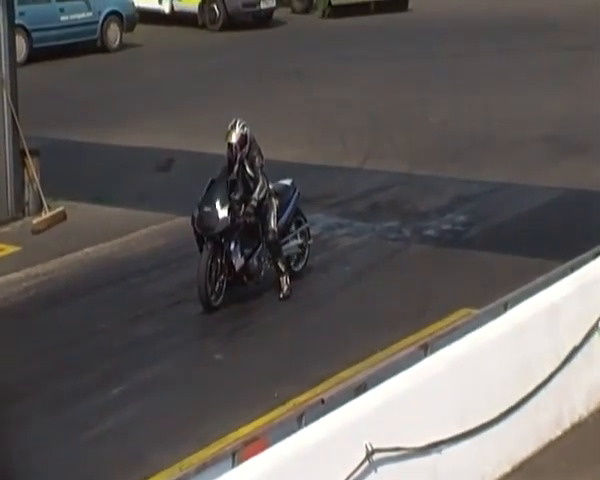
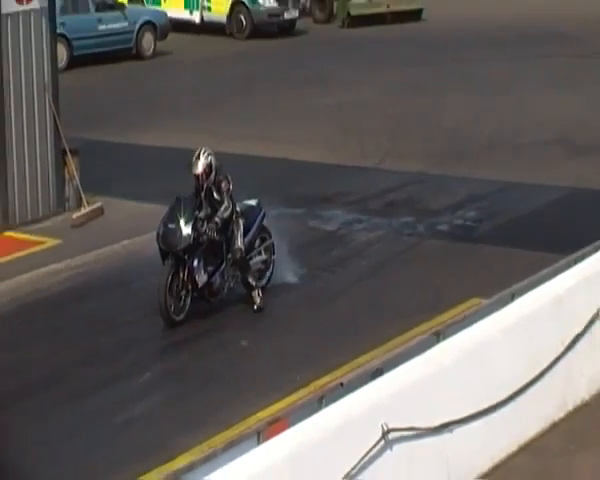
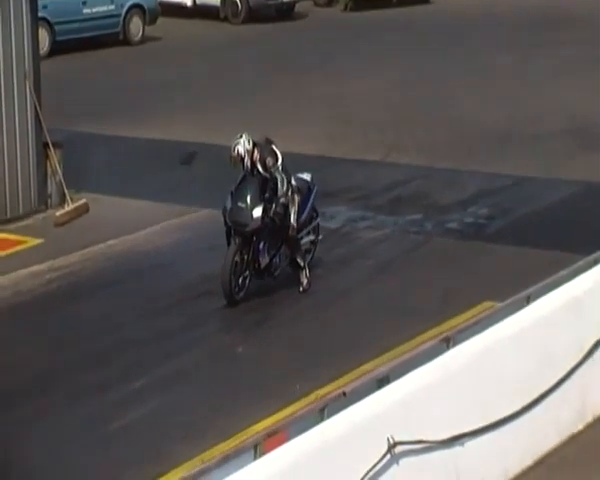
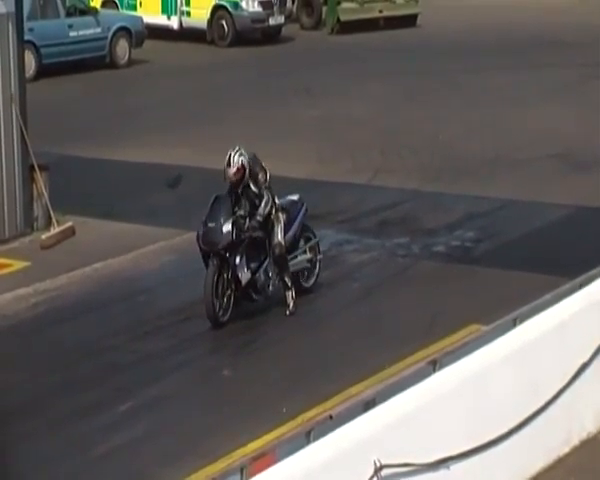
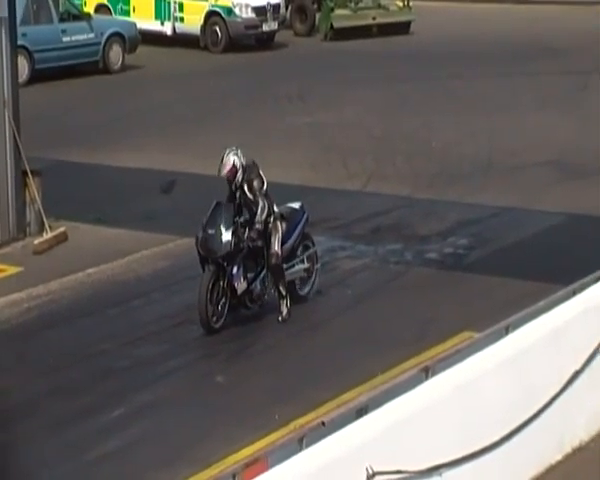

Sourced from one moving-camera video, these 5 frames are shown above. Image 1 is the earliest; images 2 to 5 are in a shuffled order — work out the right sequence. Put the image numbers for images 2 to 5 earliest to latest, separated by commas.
5, 3, 4, 2
